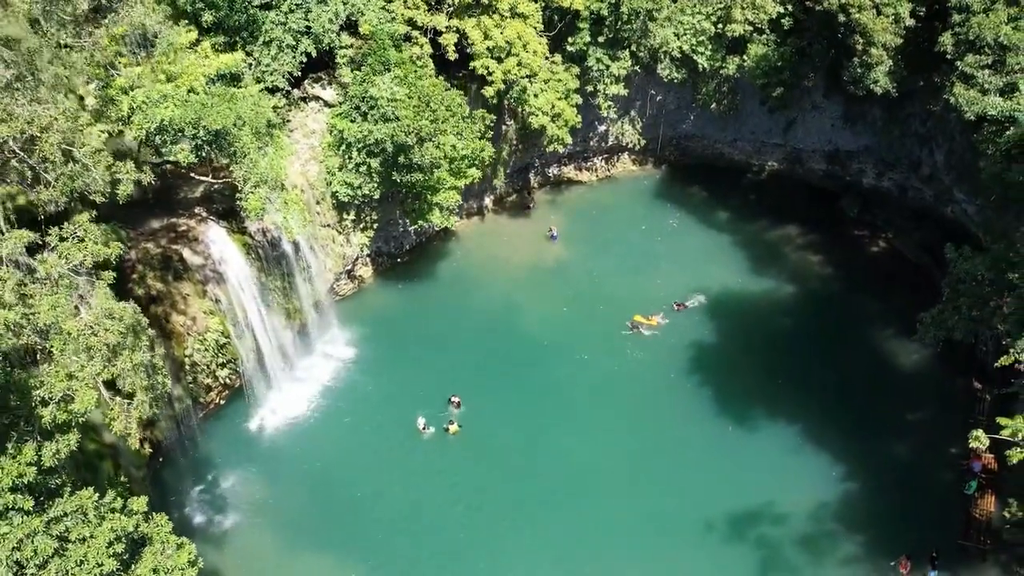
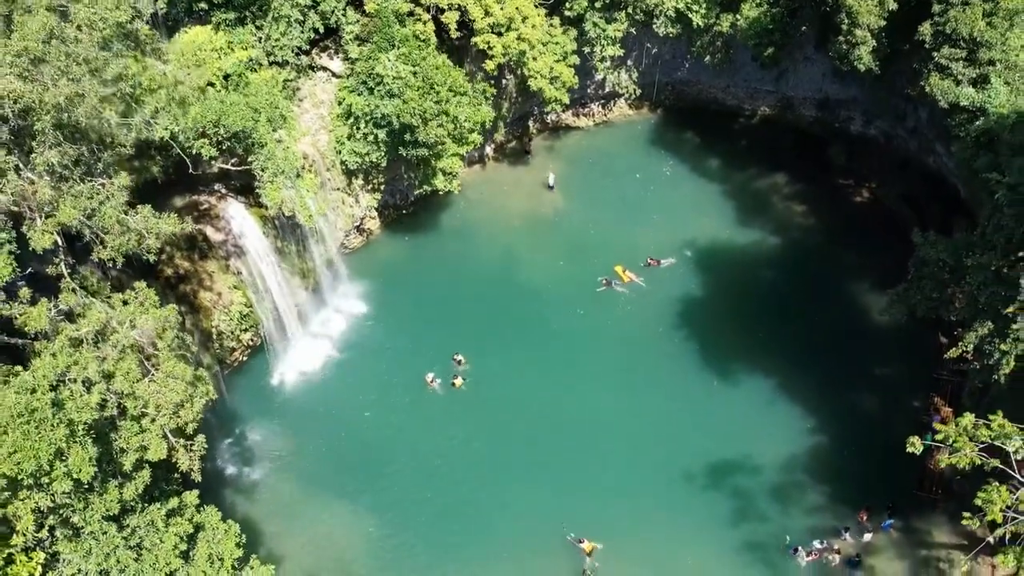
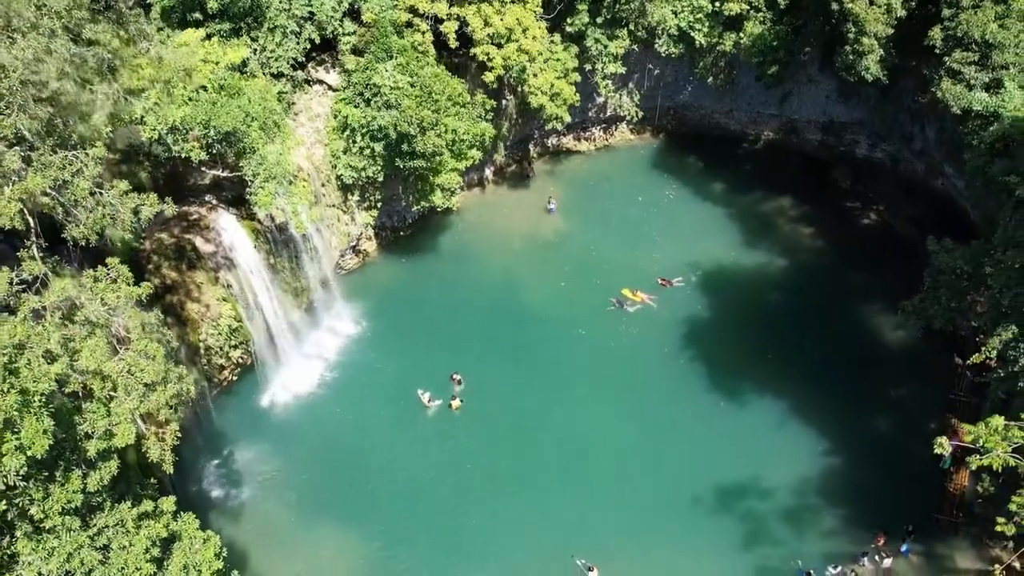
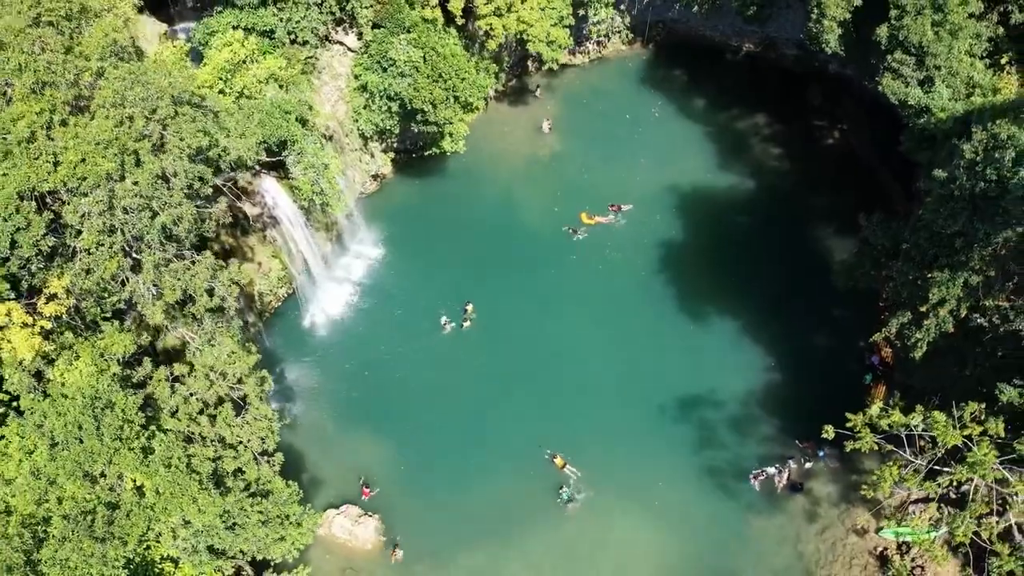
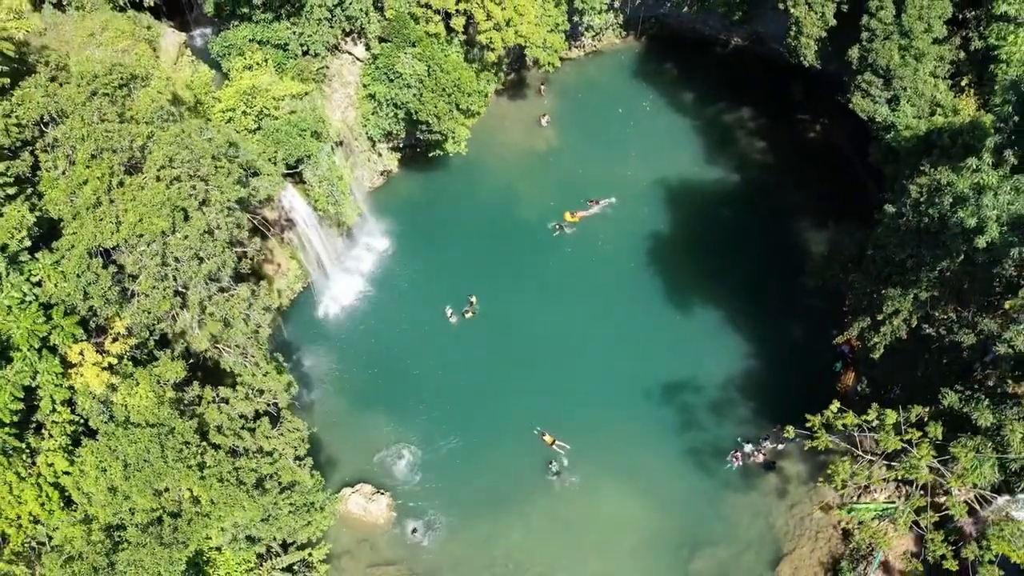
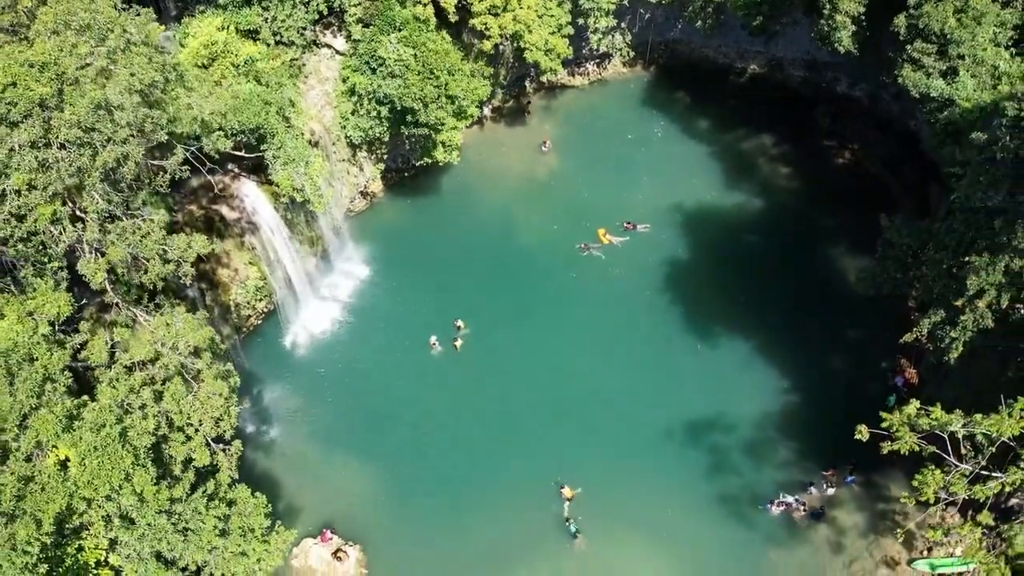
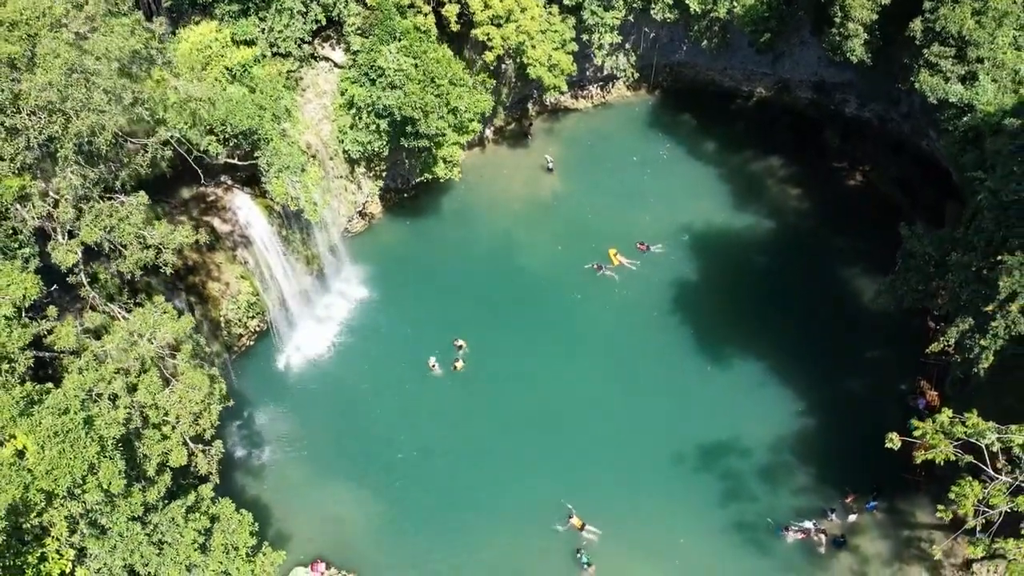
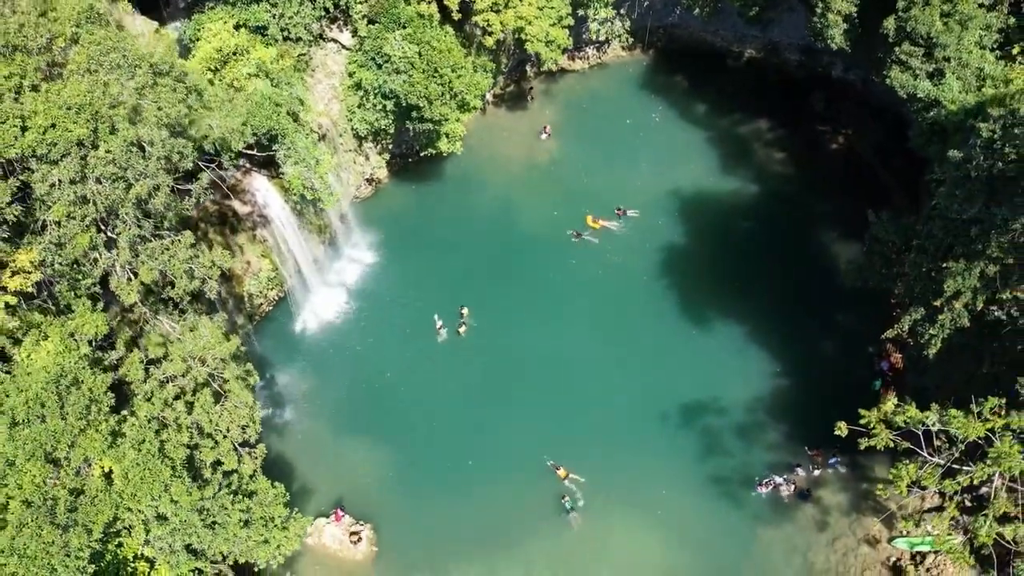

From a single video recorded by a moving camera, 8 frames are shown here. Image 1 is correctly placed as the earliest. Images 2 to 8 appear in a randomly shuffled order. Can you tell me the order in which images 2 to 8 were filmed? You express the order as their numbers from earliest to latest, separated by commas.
3, 2, 7, 6, 8, 4, 5
